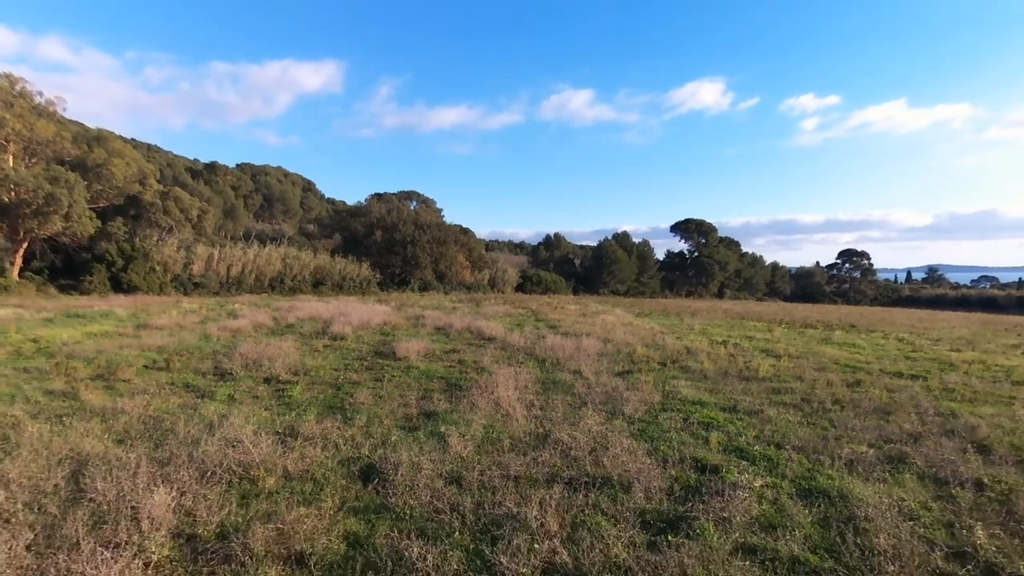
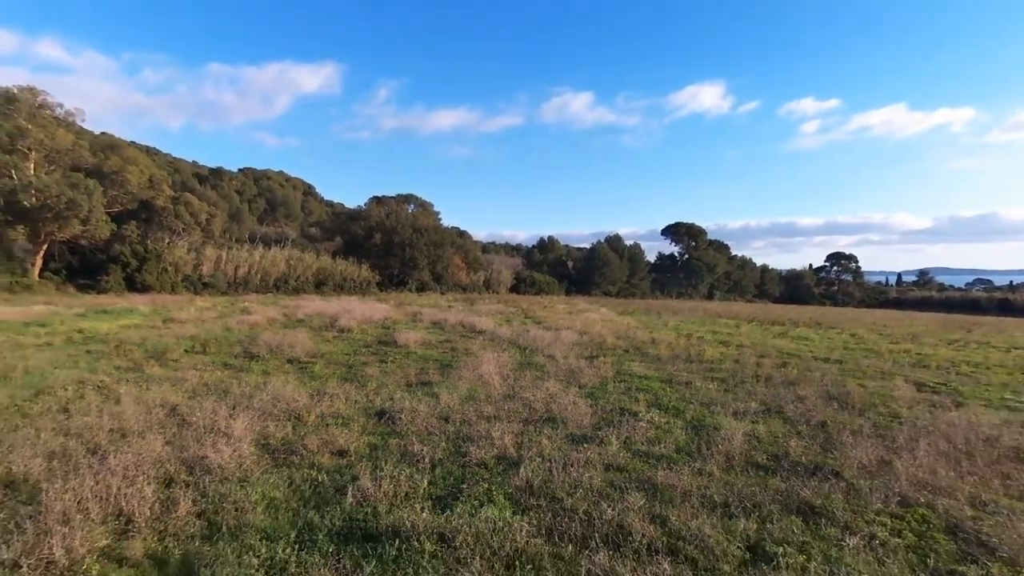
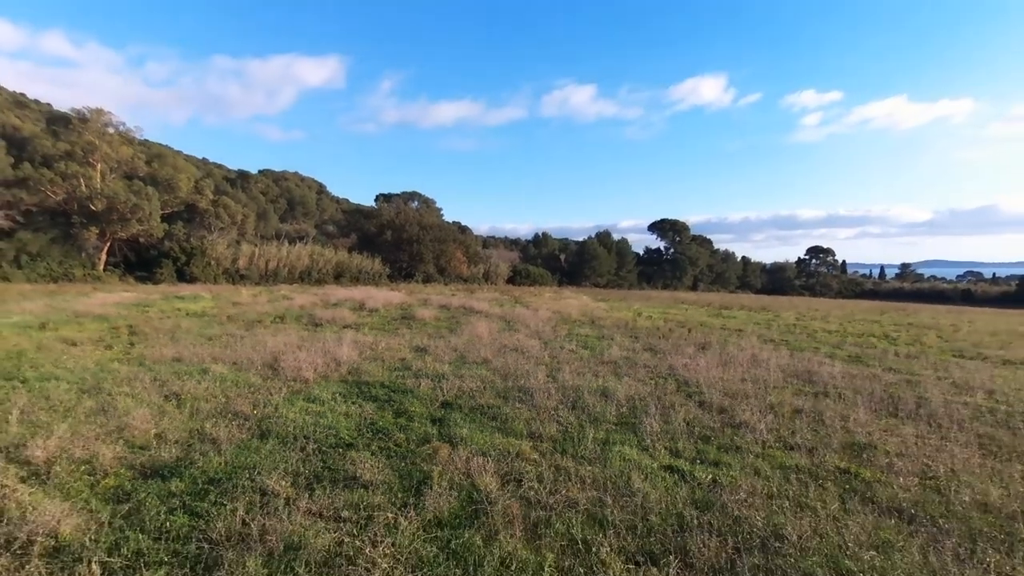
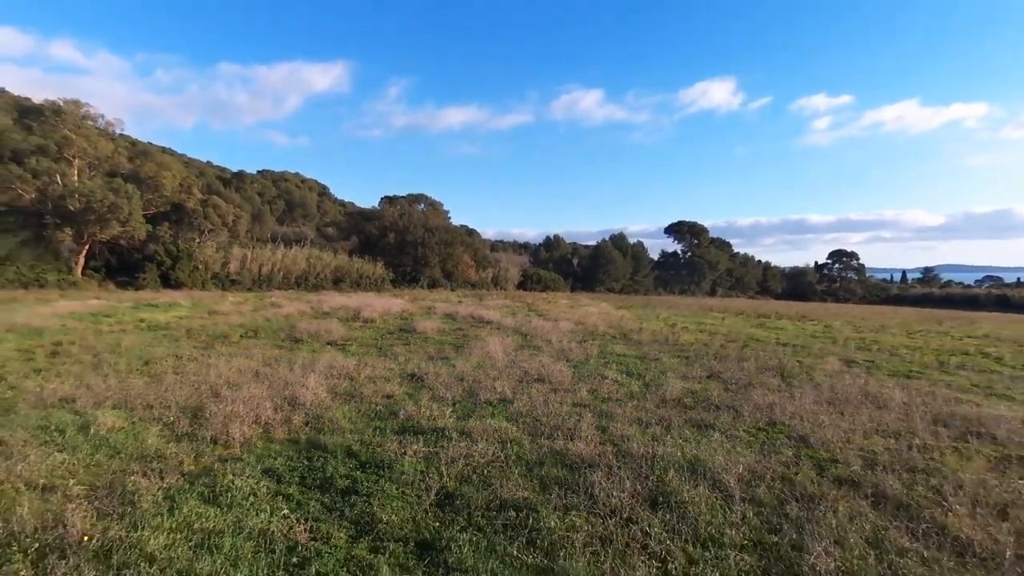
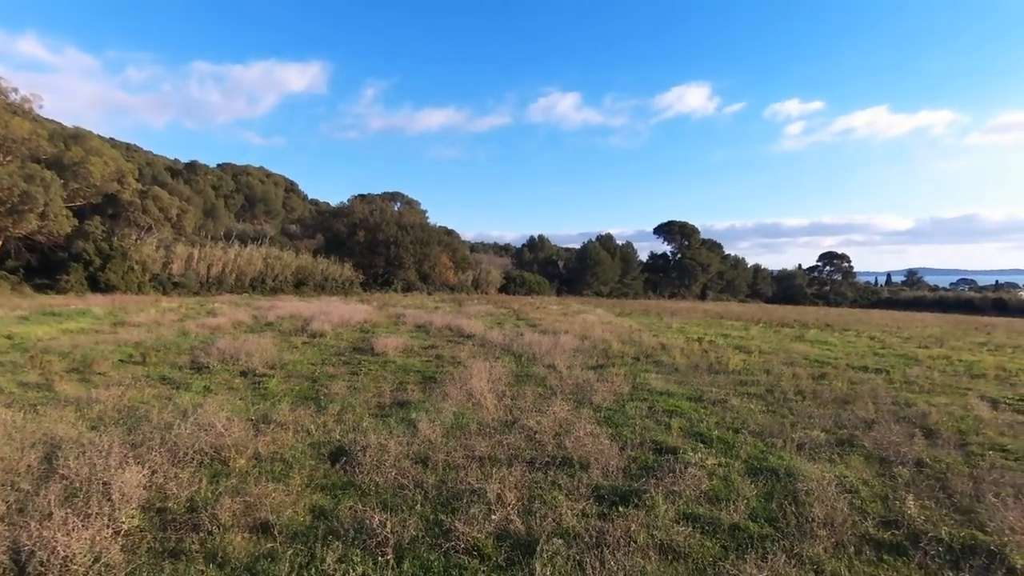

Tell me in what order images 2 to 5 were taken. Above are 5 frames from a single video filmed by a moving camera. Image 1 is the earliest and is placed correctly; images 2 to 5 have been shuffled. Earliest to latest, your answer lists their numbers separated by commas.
5, 2, 4, 3
